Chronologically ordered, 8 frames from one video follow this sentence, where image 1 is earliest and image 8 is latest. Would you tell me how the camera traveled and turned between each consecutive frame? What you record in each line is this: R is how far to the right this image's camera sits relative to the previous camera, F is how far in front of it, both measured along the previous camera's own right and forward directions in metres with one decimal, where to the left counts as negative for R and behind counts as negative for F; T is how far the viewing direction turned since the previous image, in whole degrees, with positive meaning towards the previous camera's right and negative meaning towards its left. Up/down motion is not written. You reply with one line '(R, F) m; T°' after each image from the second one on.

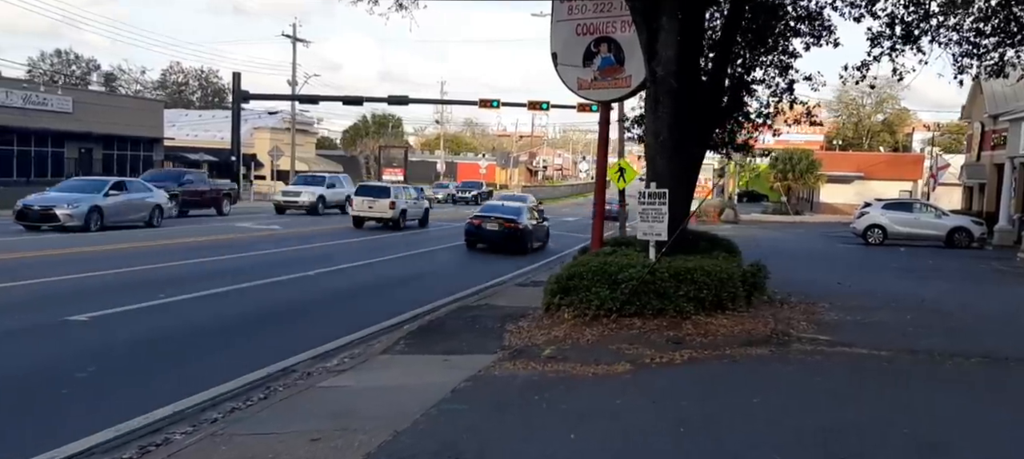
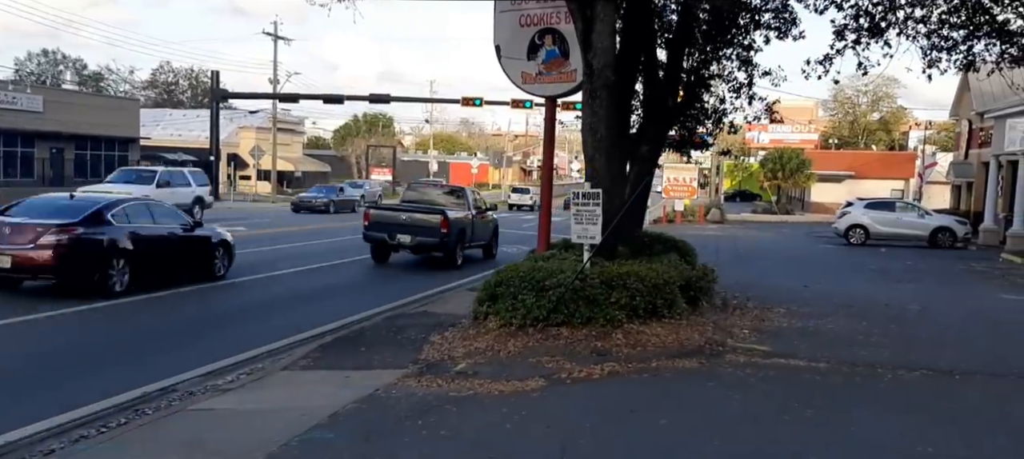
(+0.8, +0.6) m; 0°
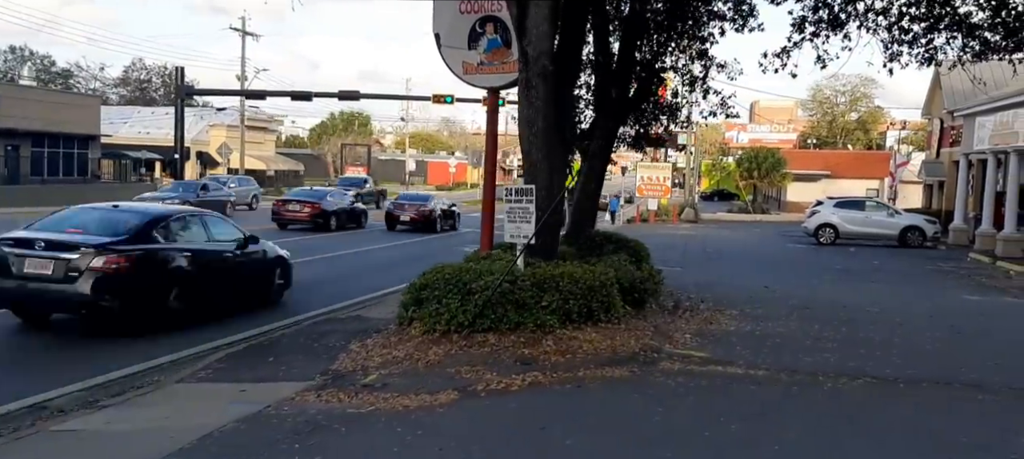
(+0.5, +0.6) m; +1°
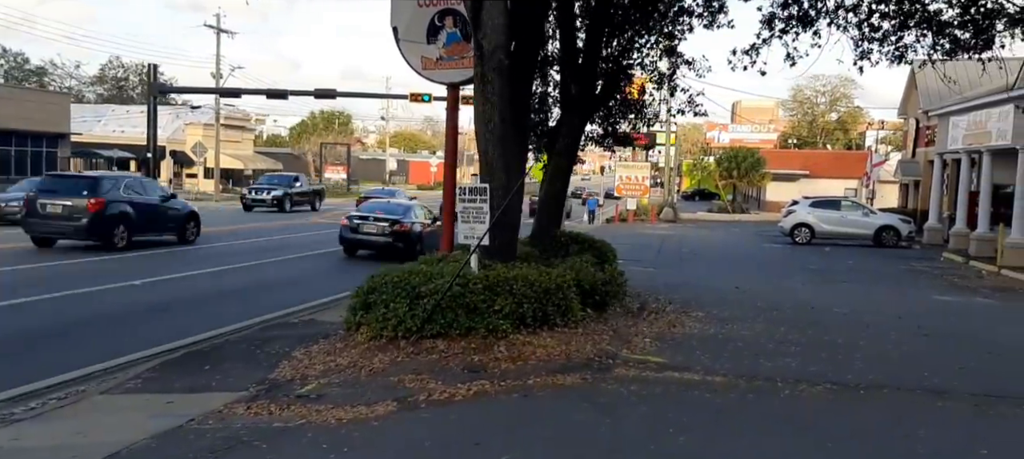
(+0.3, +0.3) m; +1°
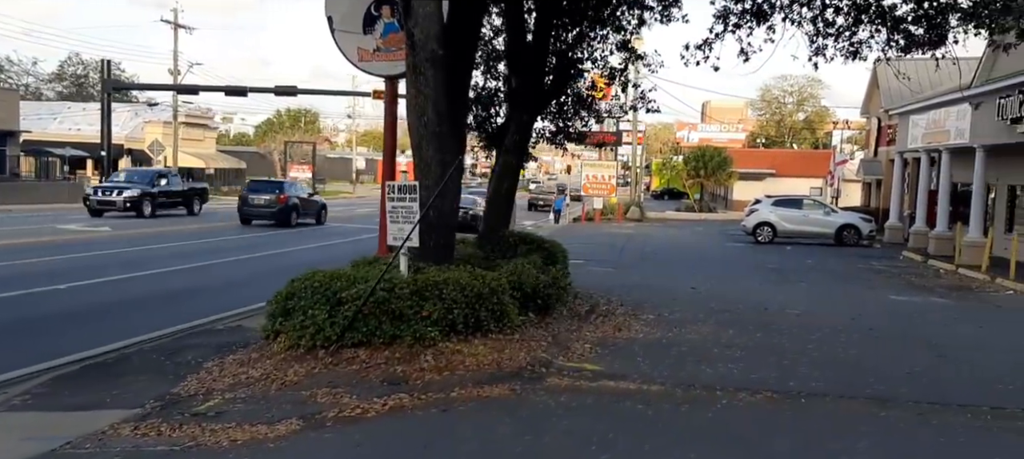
(+0.4, +0.4) m; +2°
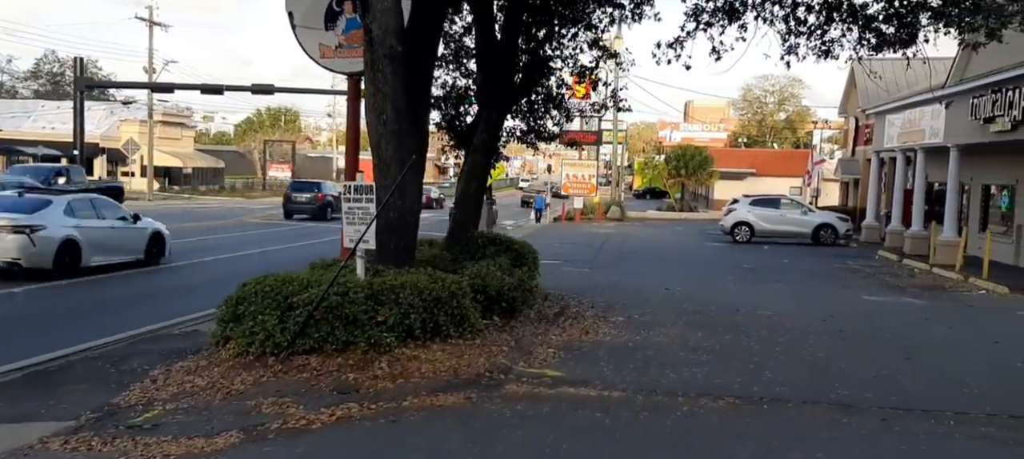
(+0.2, +0.2) m; +1°
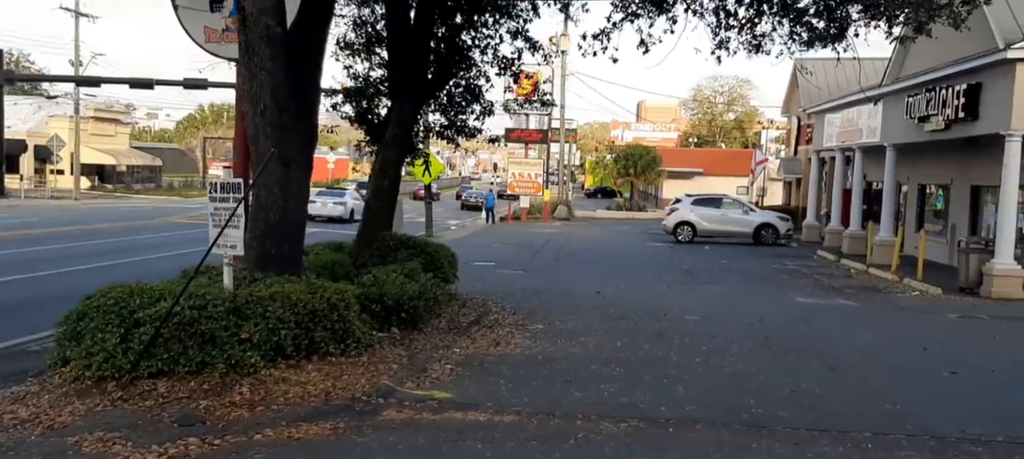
(+0.5, +0.7) m; +3°
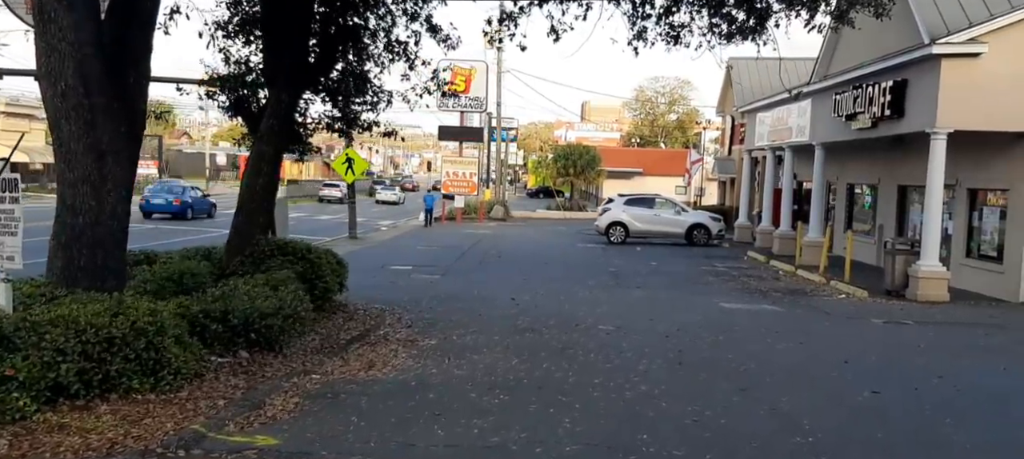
(+0.6, +1.0) m; +4°
